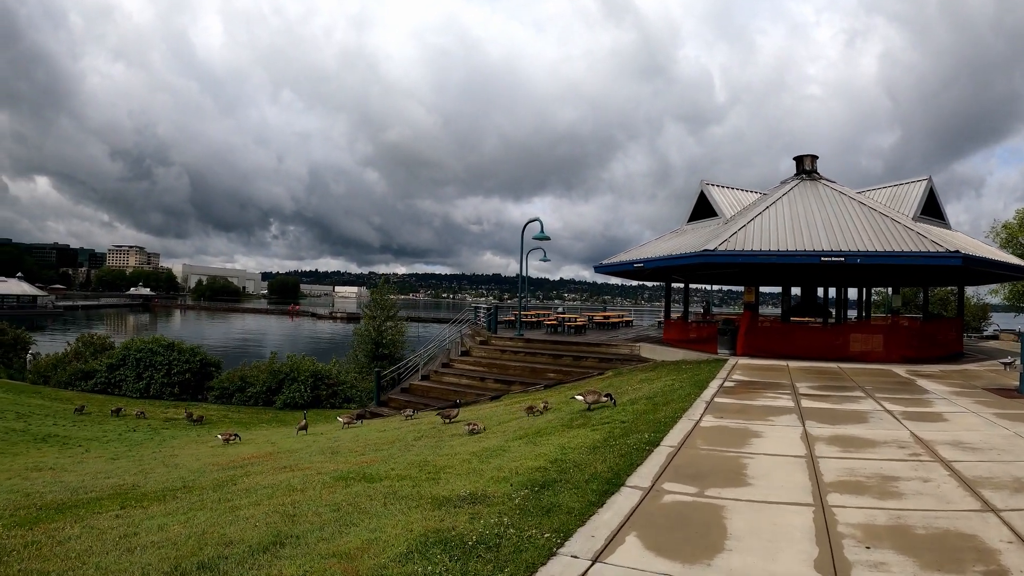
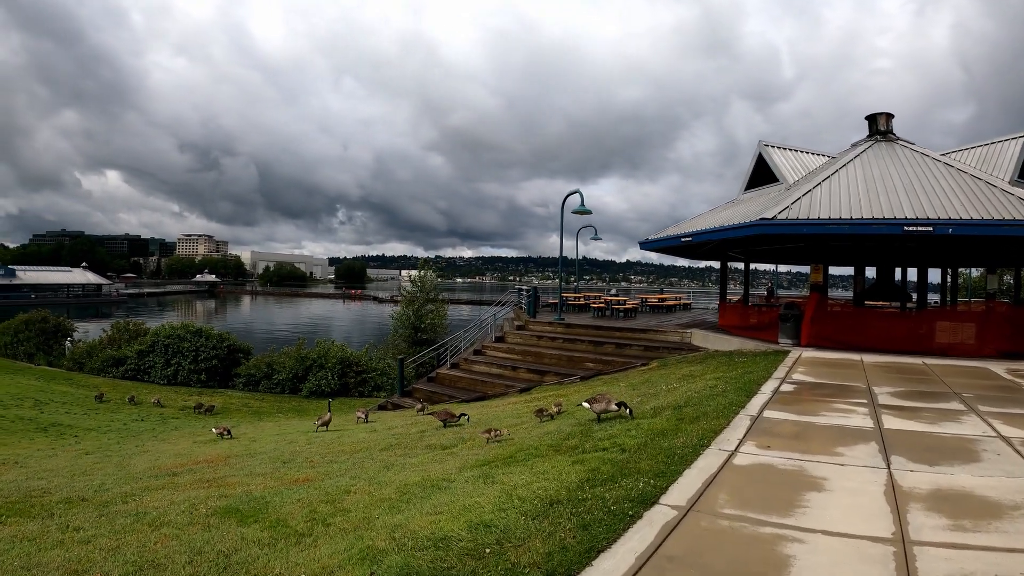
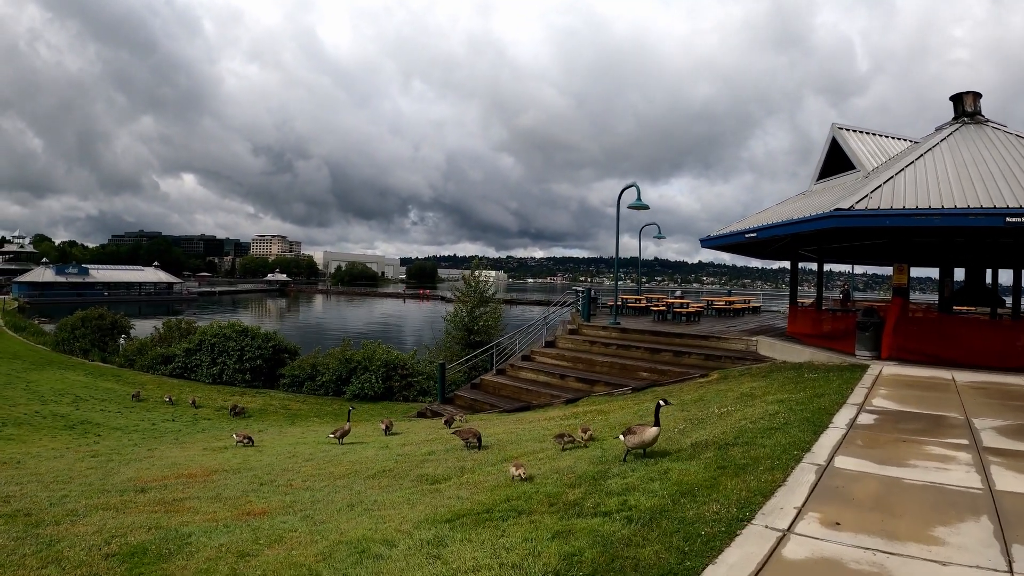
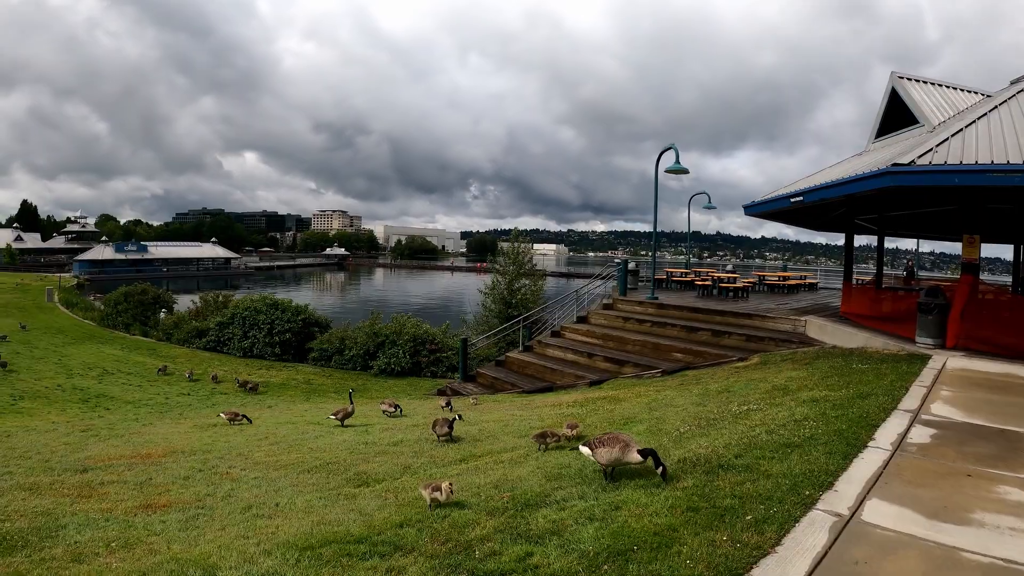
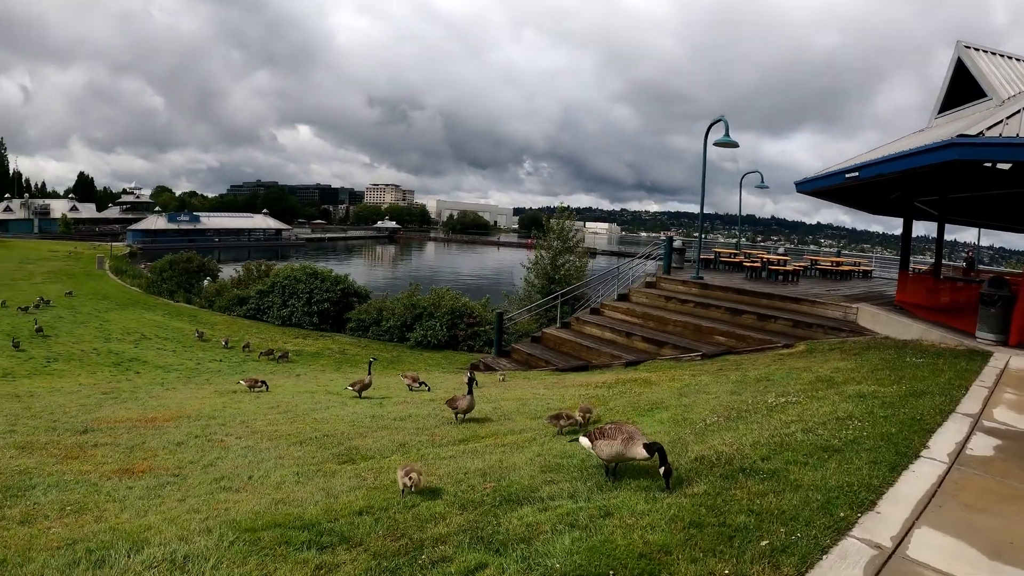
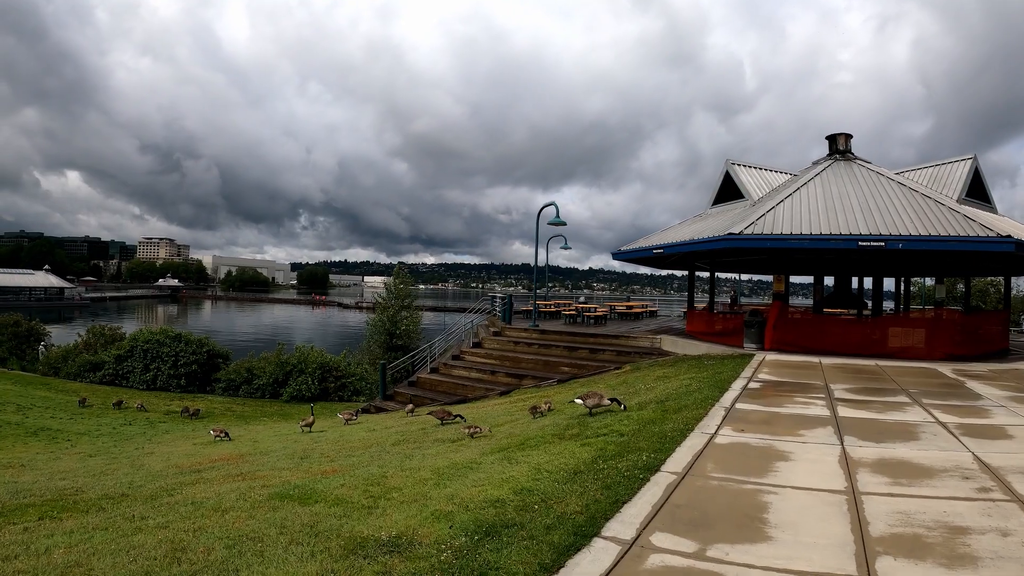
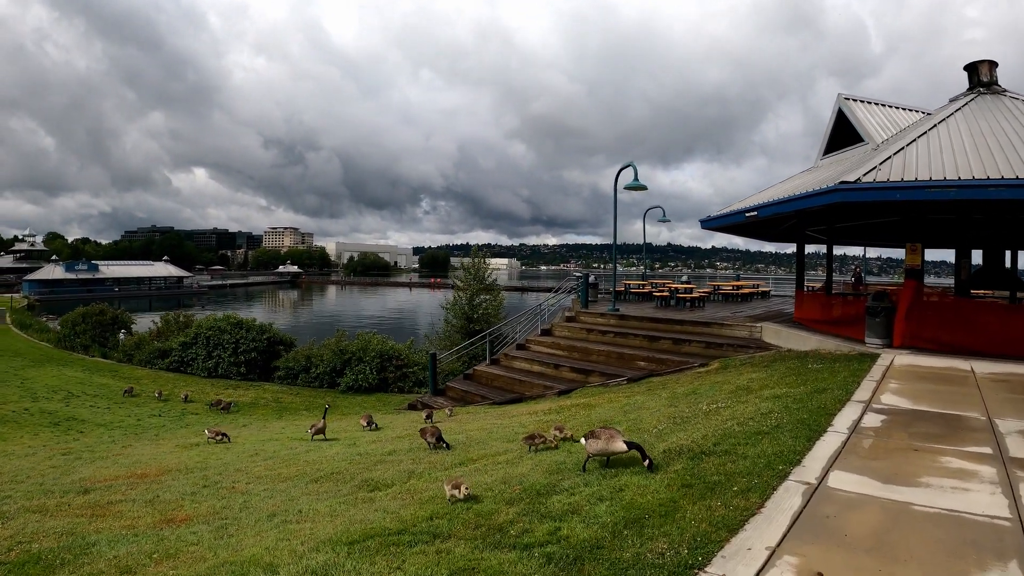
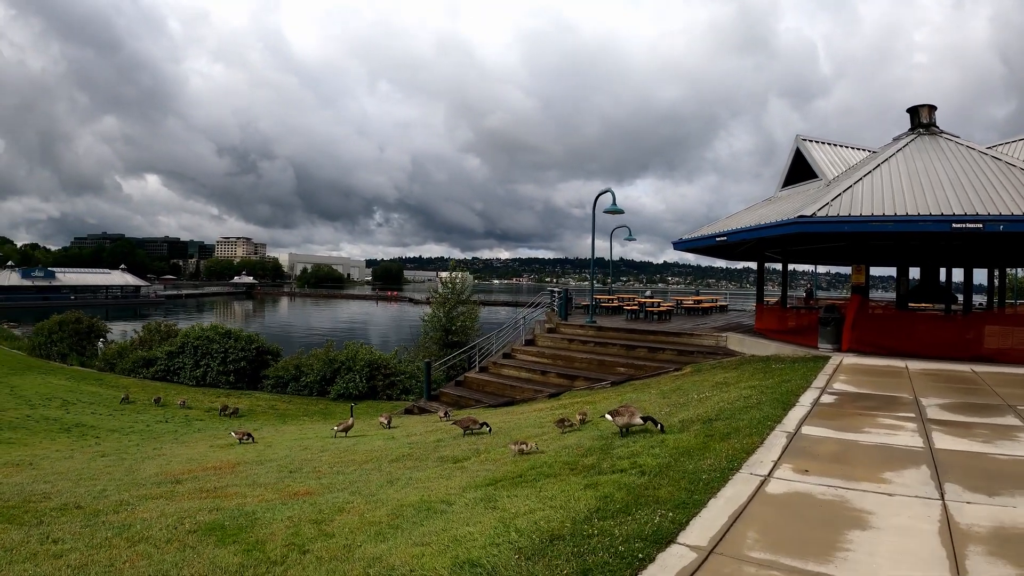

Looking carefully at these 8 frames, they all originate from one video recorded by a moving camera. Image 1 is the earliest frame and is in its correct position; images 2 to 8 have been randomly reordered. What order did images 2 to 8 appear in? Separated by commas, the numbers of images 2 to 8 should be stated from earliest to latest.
6, 2, 8, 3, 7, 4, 5
